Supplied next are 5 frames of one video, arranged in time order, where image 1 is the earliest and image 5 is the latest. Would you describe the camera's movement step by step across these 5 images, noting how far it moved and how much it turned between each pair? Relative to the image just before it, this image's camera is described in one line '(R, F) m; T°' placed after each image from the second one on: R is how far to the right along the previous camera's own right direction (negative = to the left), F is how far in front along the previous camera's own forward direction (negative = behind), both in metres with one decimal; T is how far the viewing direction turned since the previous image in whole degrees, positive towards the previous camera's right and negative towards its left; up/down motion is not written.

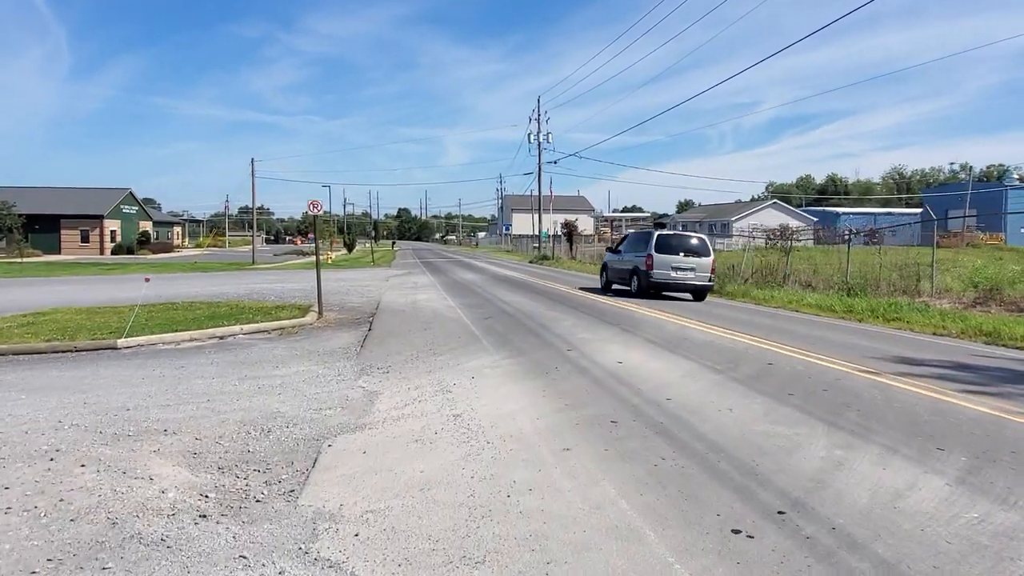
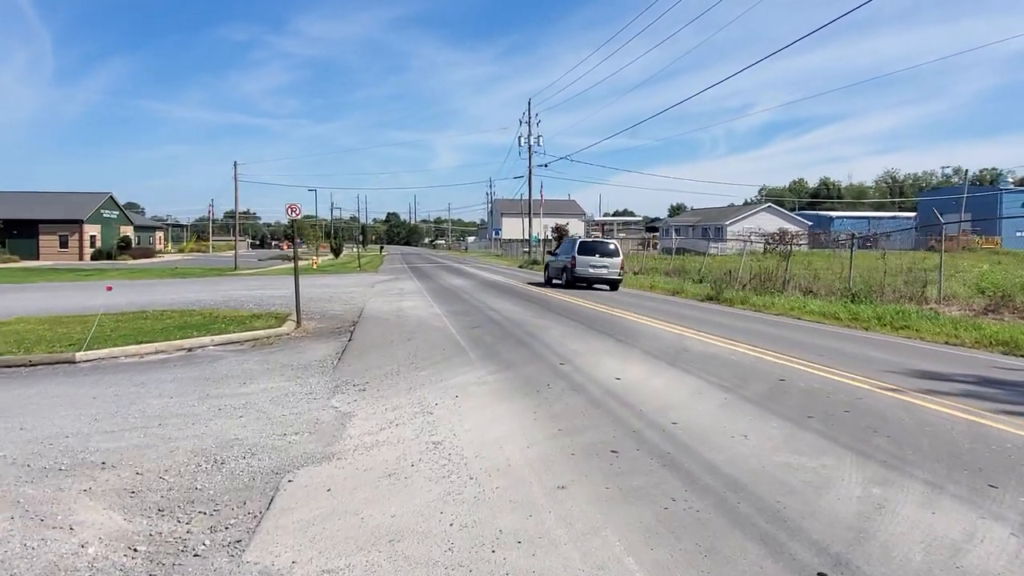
(0.0, +0.7) m; +1°
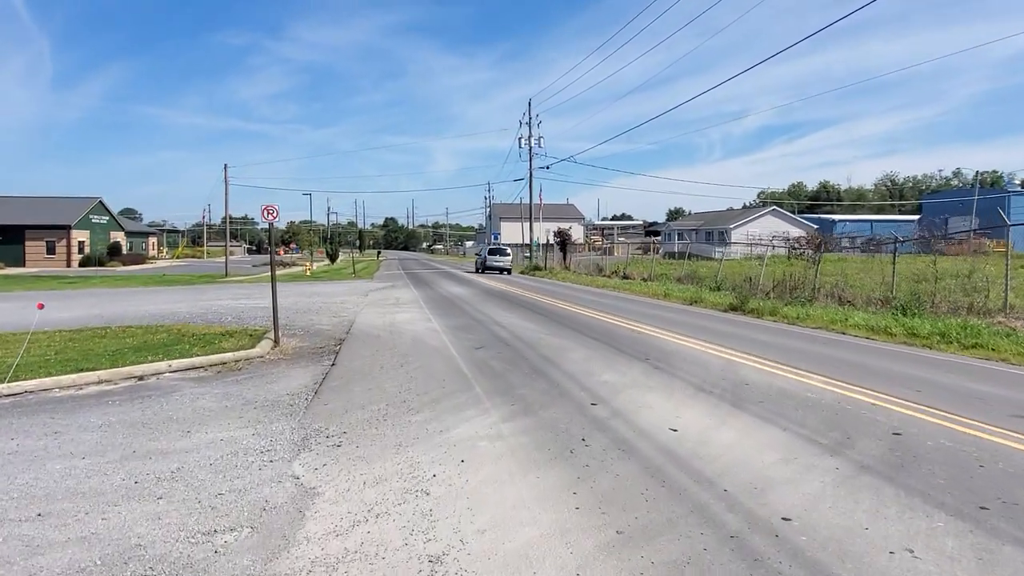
(-0.2, +2.0) m; 0°
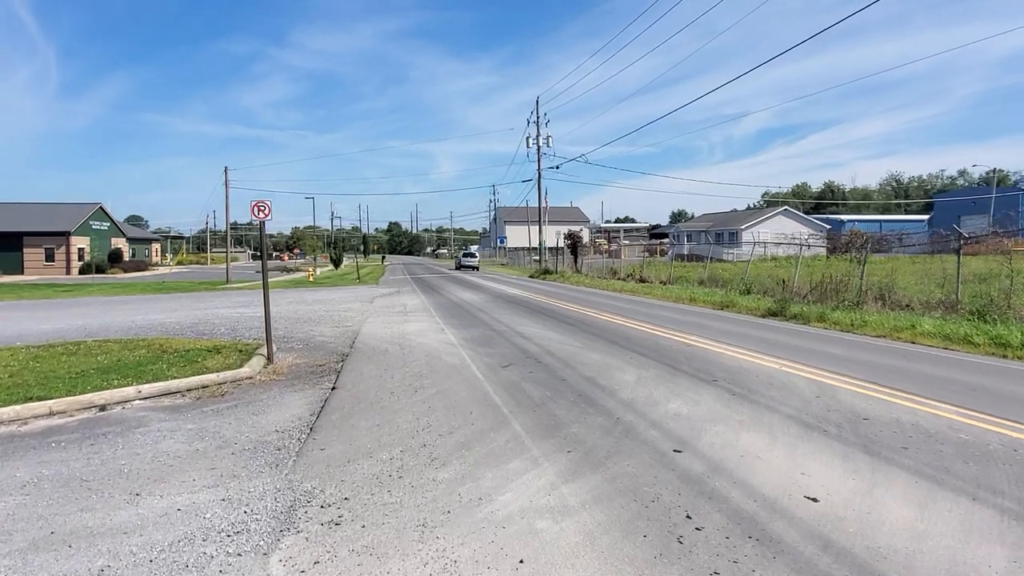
(-0.4, +1.8) m; 0°
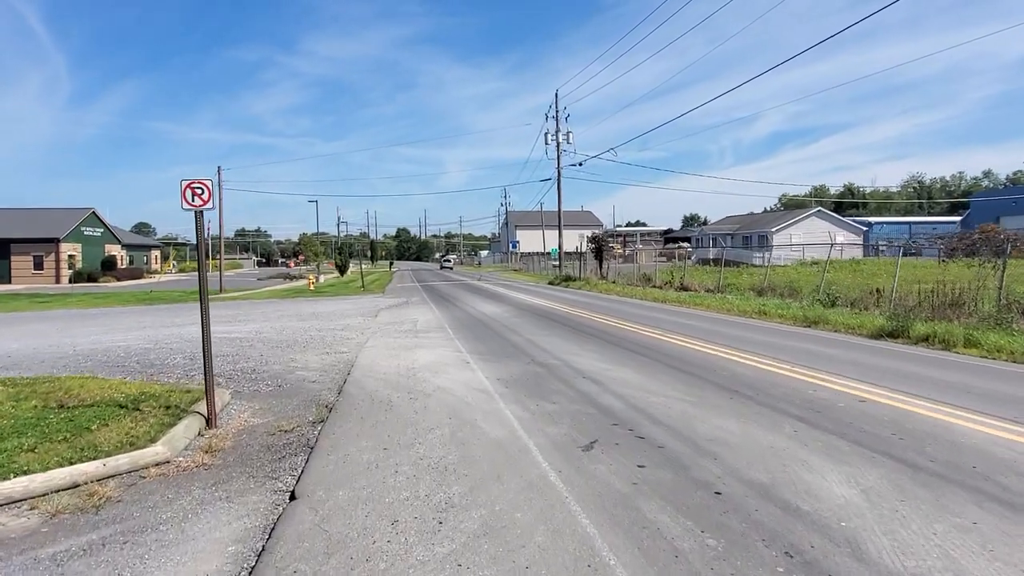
(-0.7, +4.1) m; -1°
